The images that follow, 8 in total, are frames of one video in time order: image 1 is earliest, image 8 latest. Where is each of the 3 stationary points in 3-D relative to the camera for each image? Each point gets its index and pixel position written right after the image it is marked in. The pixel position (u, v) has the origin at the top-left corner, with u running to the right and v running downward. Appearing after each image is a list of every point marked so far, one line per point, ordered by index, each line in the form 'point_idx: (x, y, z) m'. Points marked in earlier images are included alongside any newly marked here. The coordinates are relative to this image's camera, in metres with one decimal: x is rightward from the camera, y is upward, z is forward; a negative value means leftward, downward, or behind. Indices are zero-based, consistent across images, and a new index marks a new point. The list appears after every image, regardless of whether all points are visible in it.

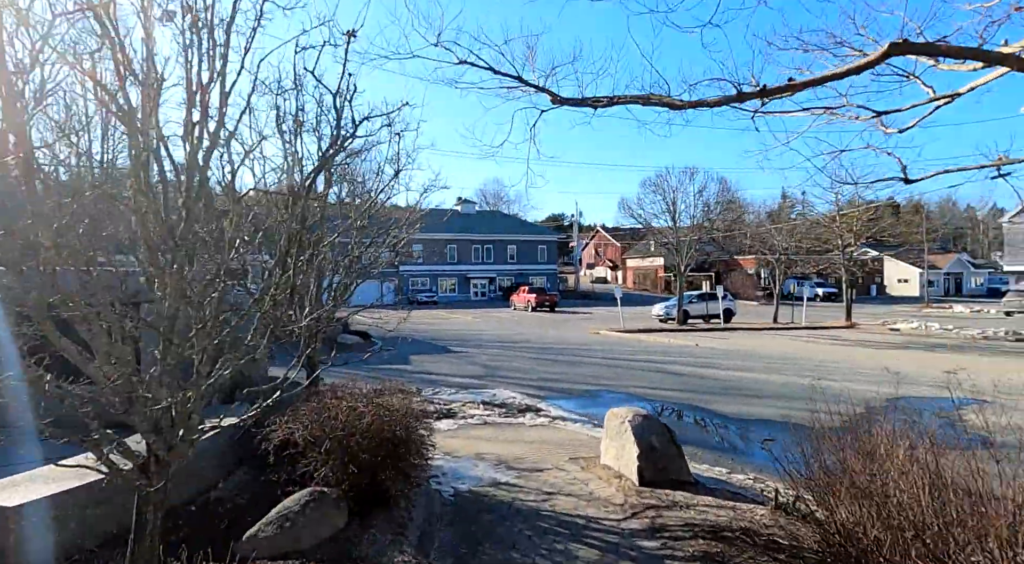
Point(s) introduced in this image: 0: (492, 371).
0: (-0.4, -1.7, +12.5) m
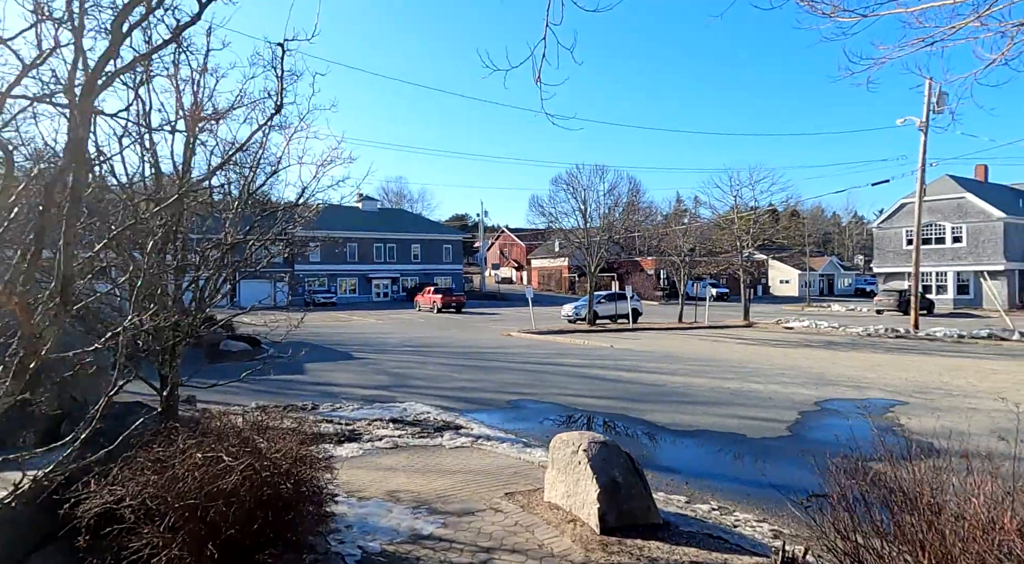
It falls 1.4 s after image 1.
0: (-1.9, -1.7, +11.2) m
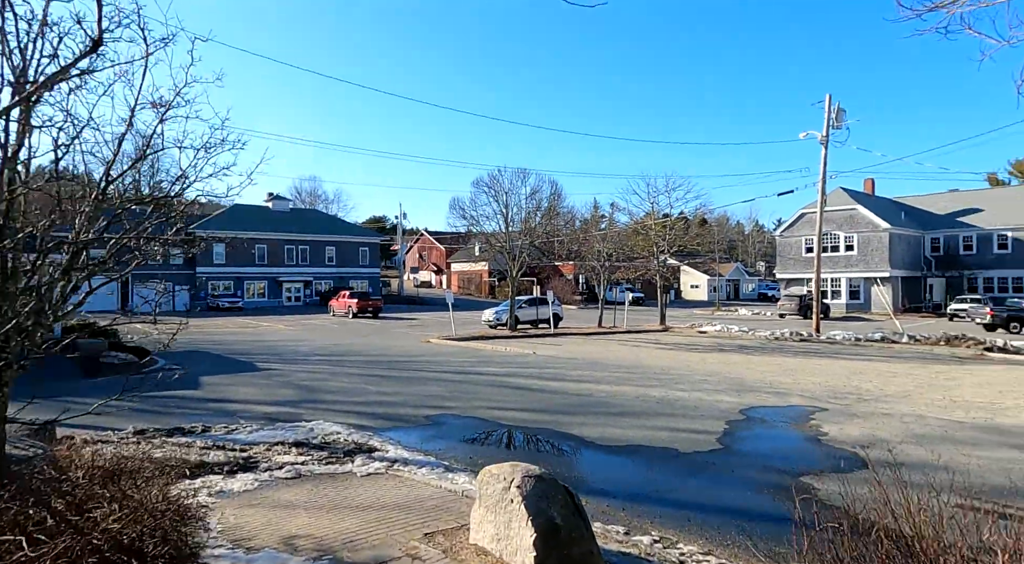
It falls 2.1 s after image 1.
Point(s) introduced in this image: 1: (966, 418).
0: (-3.1, -1.7, +10.3) m
1: (+7.3, -2.2, +10.7) m
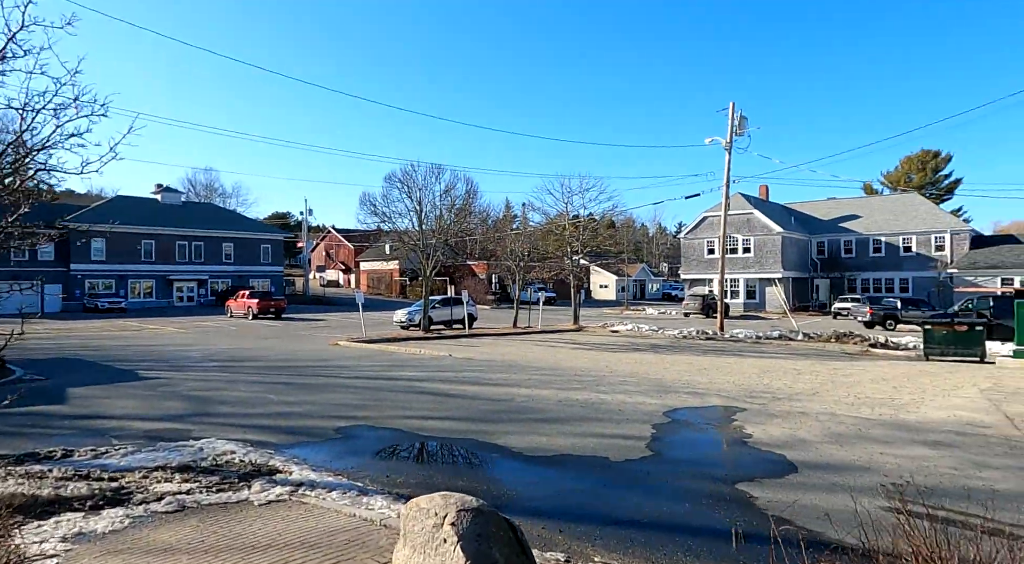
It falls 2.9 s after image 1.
0: (-4.3, -1.7, +9.2) m
1: (+6.0, -2.2, +11.0) m
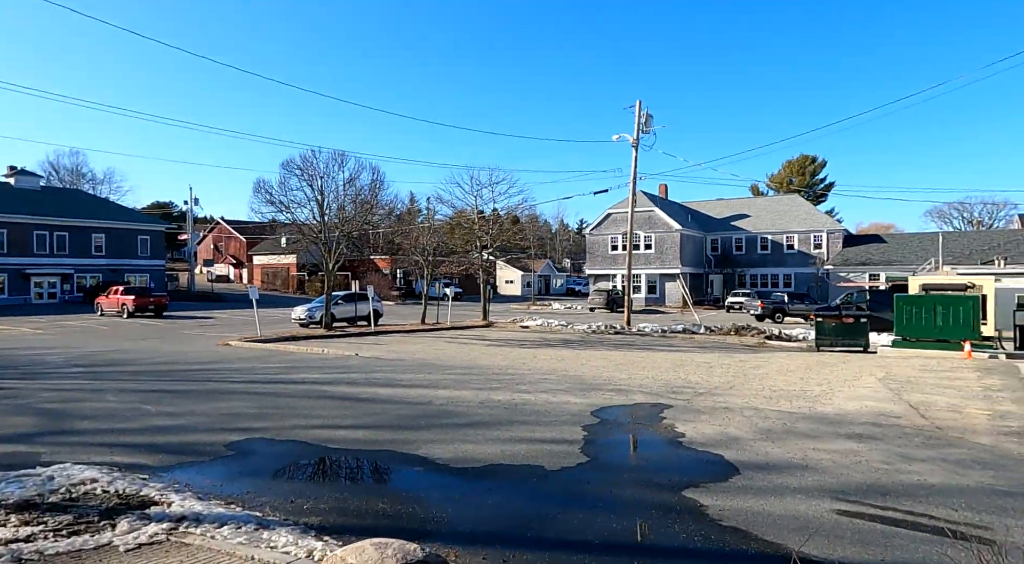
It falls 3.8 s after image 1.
0: (-5.2, -1.6, +7.7) m
1: (+4.7, -2.1, +11.0) m
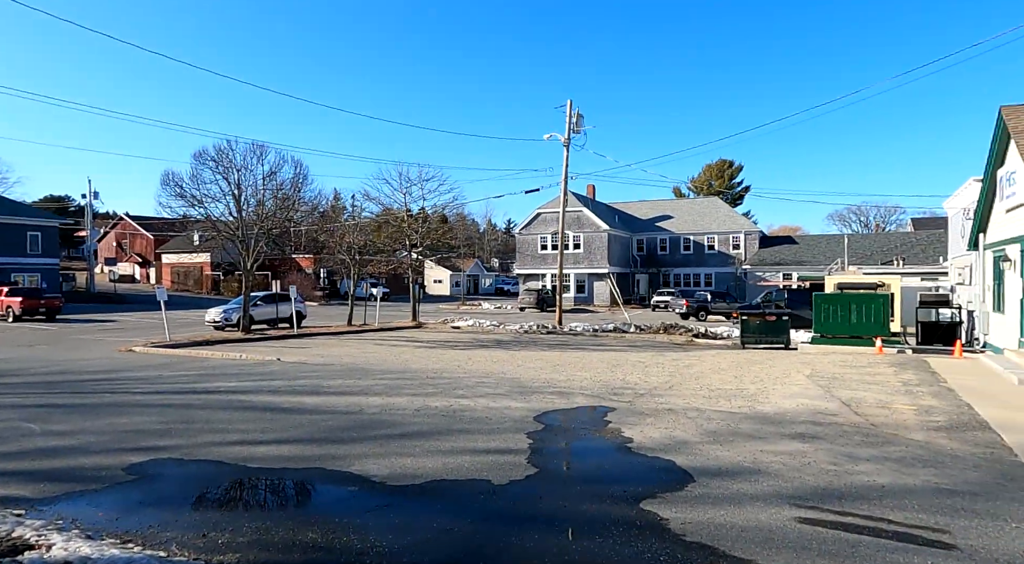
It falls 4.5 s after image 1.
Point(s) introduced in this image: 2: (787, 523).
0: (-5.8, -1.6, +6.5) m
1: (+3.7, -2.1, +11.0) m
2: (+2.3, -2.1, +5.7) m
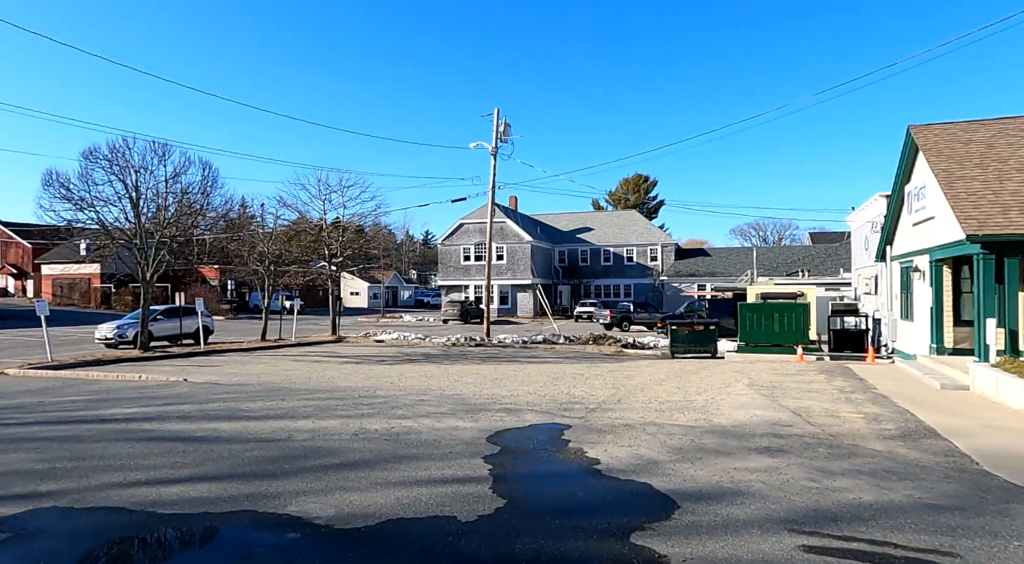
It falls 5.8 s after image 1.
0: (-6.1, -1.7, +4.9) m
1: (+2.8, -2.2, +10.5) m
2: (+2.2, -2.1, +5.1) m
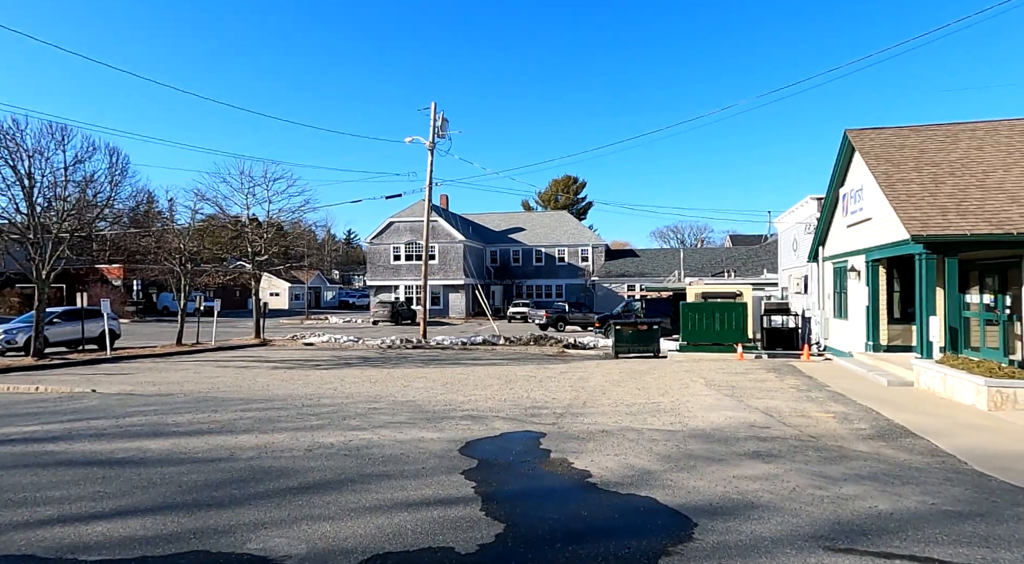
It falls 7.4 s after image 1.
0: (-5.9, -1.6, +3.5) m
1: (+2.3, -2.1, +10.0) m
2: (+2.3, -2.0, +4.5) m
